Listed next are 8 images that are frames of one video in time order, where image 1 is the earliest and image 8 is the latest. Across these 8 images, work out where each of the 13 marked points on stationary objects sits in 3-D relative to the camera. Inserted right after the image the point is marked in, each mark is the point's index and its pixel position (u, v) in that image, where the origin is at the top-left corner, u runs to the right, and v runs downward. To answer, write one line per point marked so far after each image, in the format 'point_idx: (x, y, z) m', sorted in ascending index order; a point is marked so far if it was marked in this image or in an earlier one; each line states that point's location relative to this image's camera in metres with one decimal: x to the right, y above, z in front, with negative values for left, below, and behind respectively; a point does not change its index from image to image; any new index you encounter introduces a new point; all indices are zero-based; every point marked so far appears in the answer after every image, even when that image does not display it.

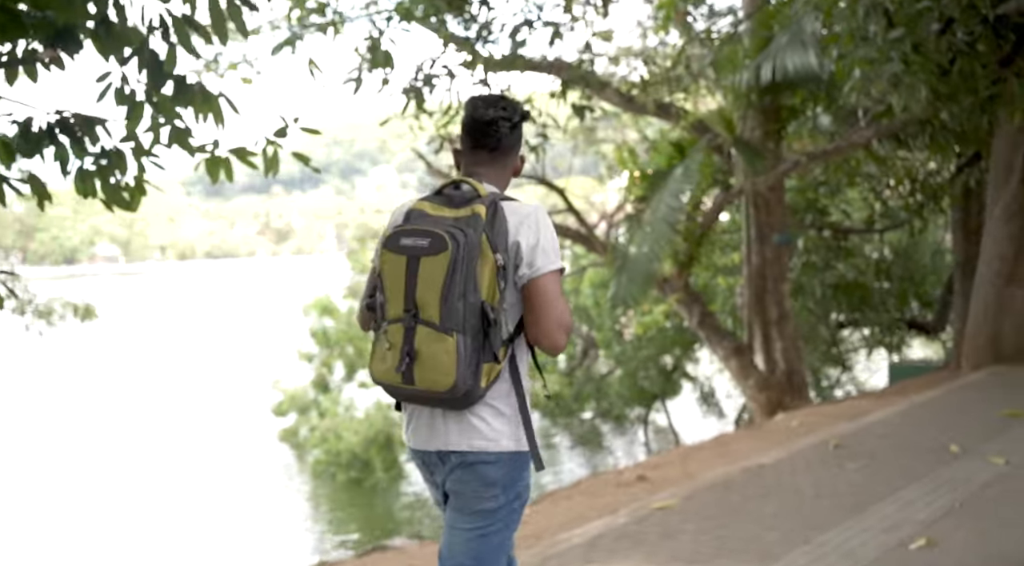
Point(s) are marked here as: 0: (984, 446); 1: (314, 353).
0: (+2.6, -0.9, +5.7) m
1: (-3.6, -1.2, +19.1) m
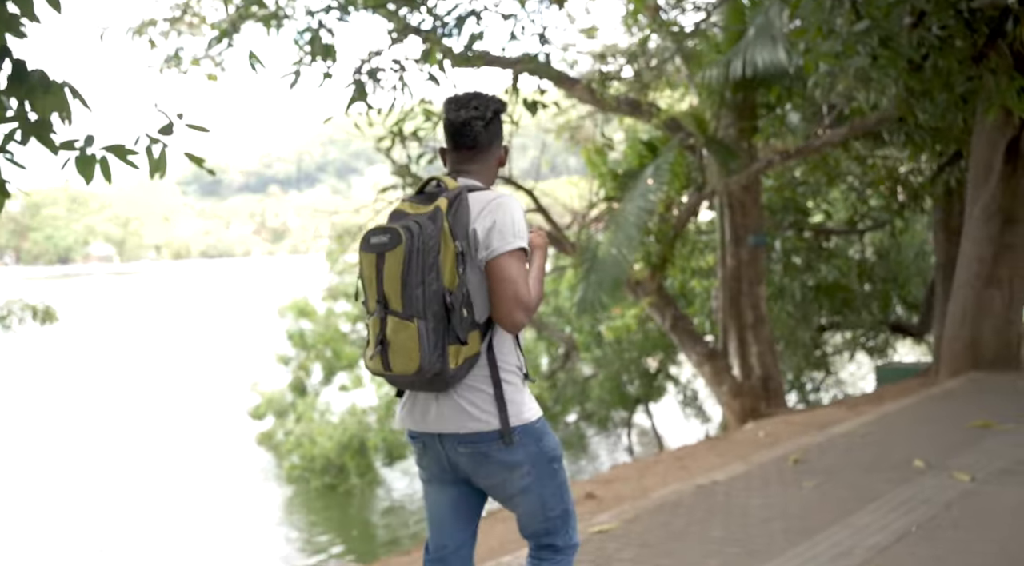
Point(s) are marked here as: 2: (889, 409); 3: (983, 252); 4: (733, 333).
0: (+2.3, -0.9, +5.4) m
1: (-4.0, -1.3, +18.7) m
2: (+2.8, -0.9, +7.6) m
3: (+4.1, +0.3, +9.2) m
4: (+2.3, -0.5, +11.0) m
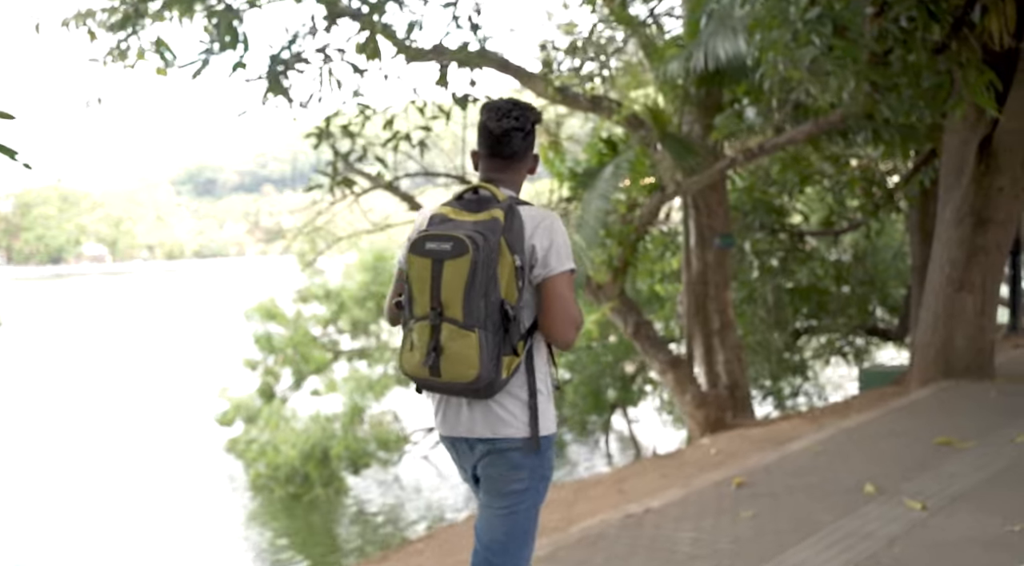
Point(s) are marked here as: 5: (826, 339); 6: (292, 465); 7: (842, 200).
0: (+1.9, -1.0, +5.0) m
1: (-4.5, -1.3, +18.3) m
2: (+2.3, -1.0, +7.2) m
3: (+3.7, +0.2, +8.8) m
4: (+1.9, -0.6, +10.6) m
5: (+4.4, -0.8, +14.6) m
6: (-3.3, -2.8, +15.5) m
7: (+4.1, +1.0, +13.1) m
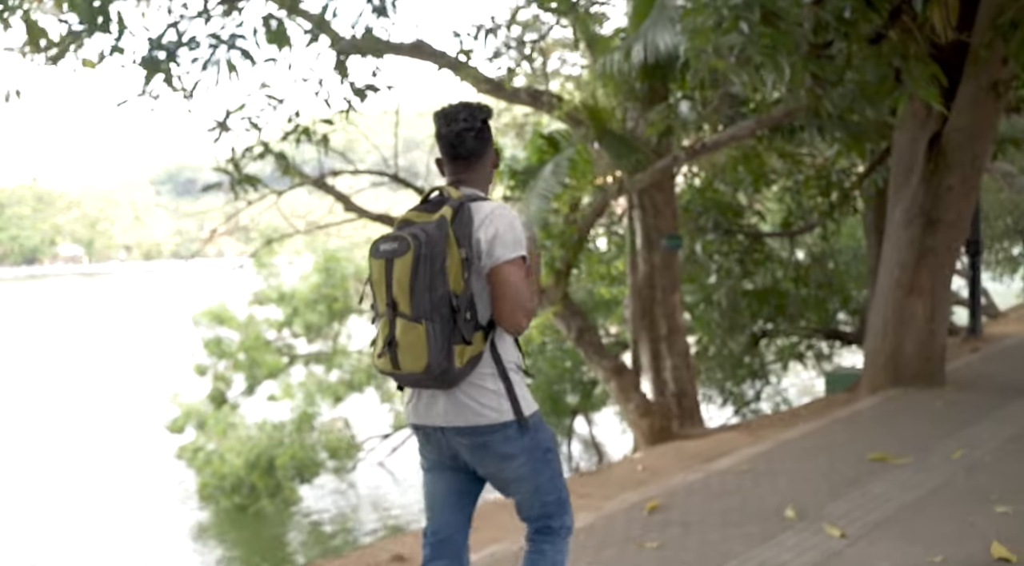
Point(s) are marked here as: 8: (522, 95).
0: (+1.4, -1.0, +4.6) m
1: (-5.2, -1.4, +17.8) m
2: (+1.8, -1.0, +6.9) m
3: (+3.2, +0.2, +8.4) m
4: (+1.3, -0.6, +10.2) m
5: (+3.8, -0.8, +14.3) m
6: (-4.0, -2.8, +15.1) m
7: (+3.5, +1.0, +12.7) m
8: (+0.1, +1.6, +9.1) m
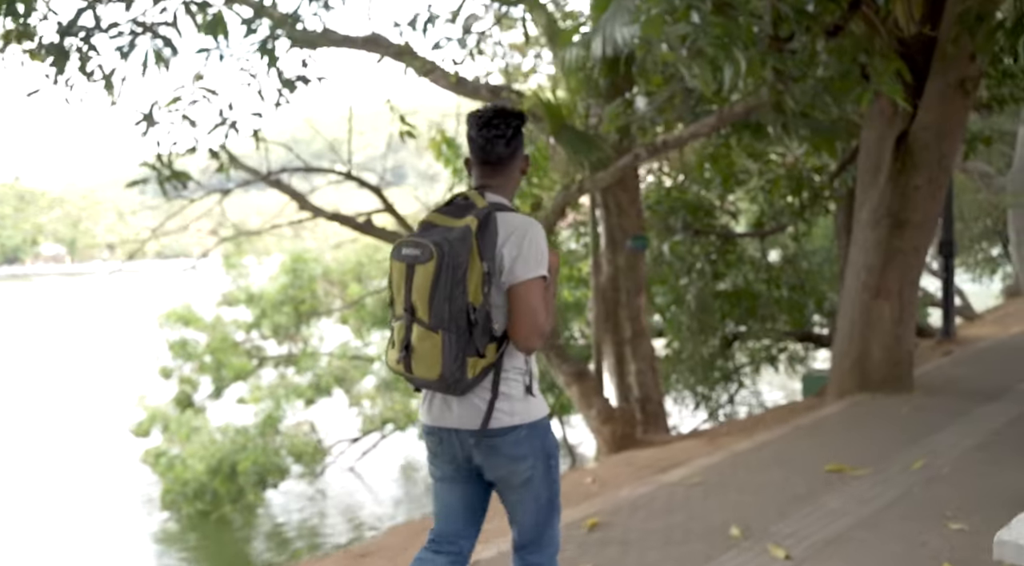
0: (+1.1, -1.0, +4.4) m
1: (-5.7, -1.4, +17.4) m
2: (+1.5, -1.0, +6.6) m
3: (+2.8, +0.2, +8.2) m
4: (+0.9, -0.6, +9.9) m
5: (+3.3, -0.8, +14.0) m
6: (-4.4, -2.8, +14.7) m
7: (+3.1, +1.0, +12.5) m
8: (-0.3, +1.6, +8.8) m
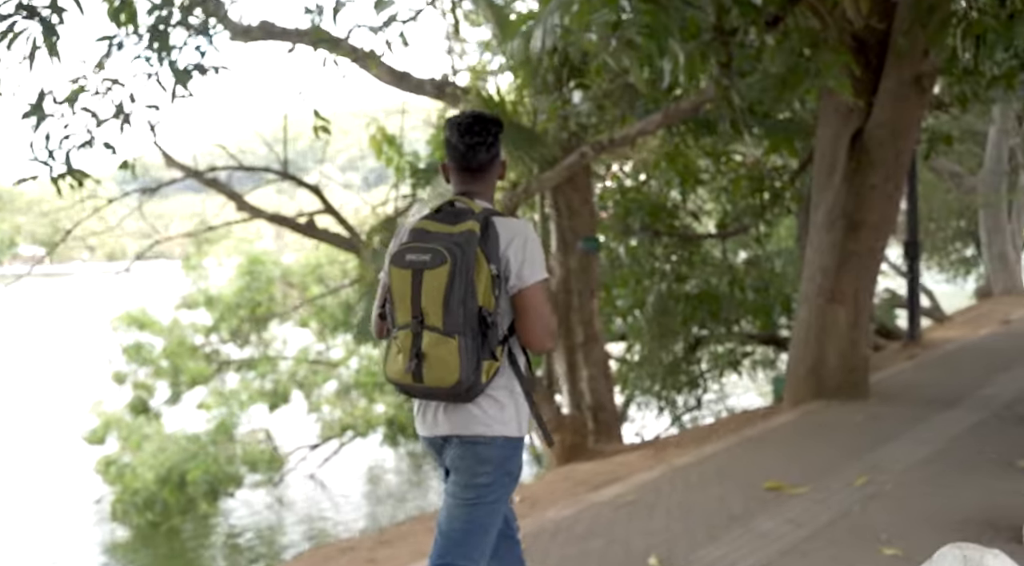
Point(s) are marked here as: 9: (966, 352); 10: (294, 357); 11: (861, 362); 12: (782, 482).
0: (+0.7, -1.0, +4.0) m
1: (-6.3, -1.4, +17.0) m
2: (+1.1, -1.0, +6.3) m
3: (+2.4, +0.2, +7.9) m
4: (+0.5, -0.7, +9.6) m
5: (+2.8, -0.9, +13.7) m
6: (-5.0, -2.9, +14.3) m
7: (+2.6, +1.0, +12.2) m
8: (-0.7, +1.6, +8.4) m
9: (+4.8, -0.7, +11.0) m
10: (-3.4, -1.2, +16.4) m
11: (+2.7, -0.6, +8.0) m
12: (+1.3, -1.0, +5.1) m
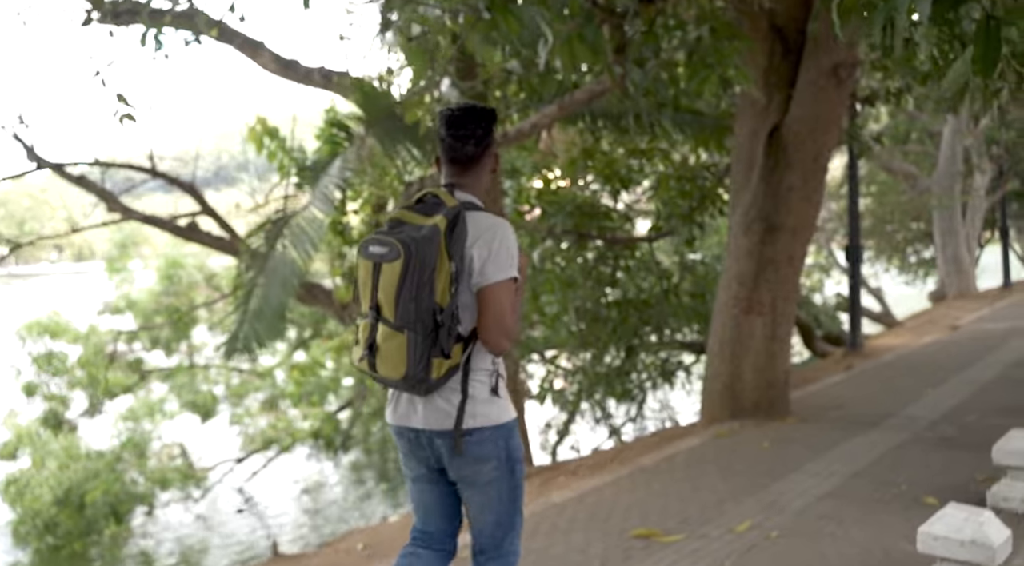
0: (0.0, -1.1, +3.3) m
1: (-7.3, -1.5, +16.1) m
2: (+0.3, -1.1, +5.6) m
3: (+1.6, +0.1, +7.2) m
4: (-0.4, -0.7, +8.9) m
5: (+1.9, -0.9, +13.1) m
6: (-5.9, -2.9, +13.4) m
7: (+1.7, +0.9, +11.6) m
8: (-1.5, +1.5, +7.7) m
9: (+3.9, -0.8, +10.4) m
10: (-4.4, -1.2, +15.6) m
11: (+1.9, -0.7, +7.3) m
12: (+0.6, -1.0, +4.4) m
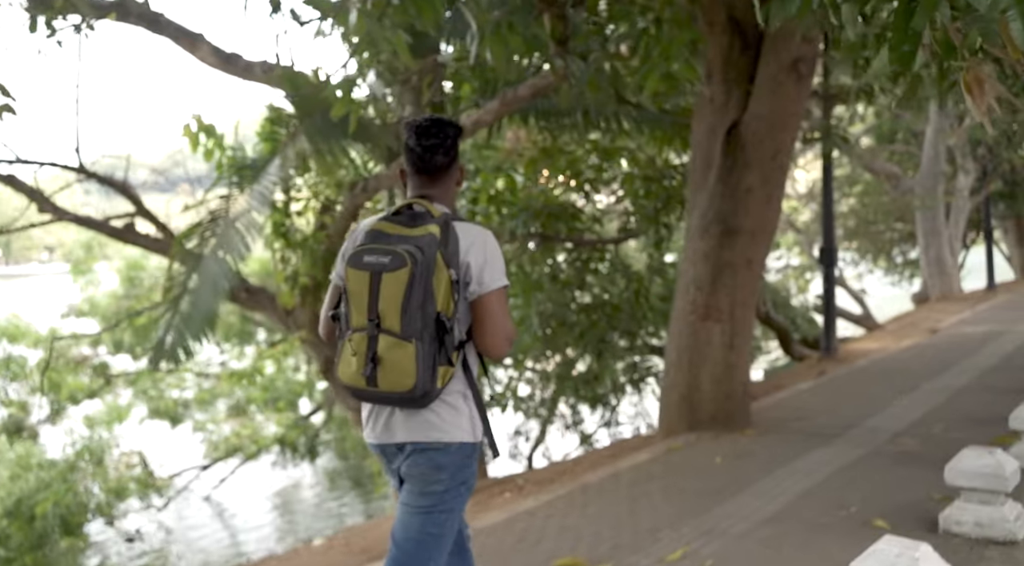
0: (-0.3, -1.1, +2.9) m
1: (-7.7, -1.5, +15.6) m
2: (0.0, -1.1, +5.2) m
3: (+1.2, +0.1, +6.9) m
4: (-0.7, -0.8, +8.5) m
5: (+1.5, -1.0, +12.7) m
6: (-6.3, -3.0, +13.0) m
7: (+1.3, +0.9, +11.2) m
8: (-1.9, +1.5, +7.3) m
9: (+3.5, -0.8, +10.1) m
10: (-4.8, -1.3, +15.2) m
11: (+1.5, -0.7, +7.0) m
12: (+0.3, -1.1, +4.1) m
